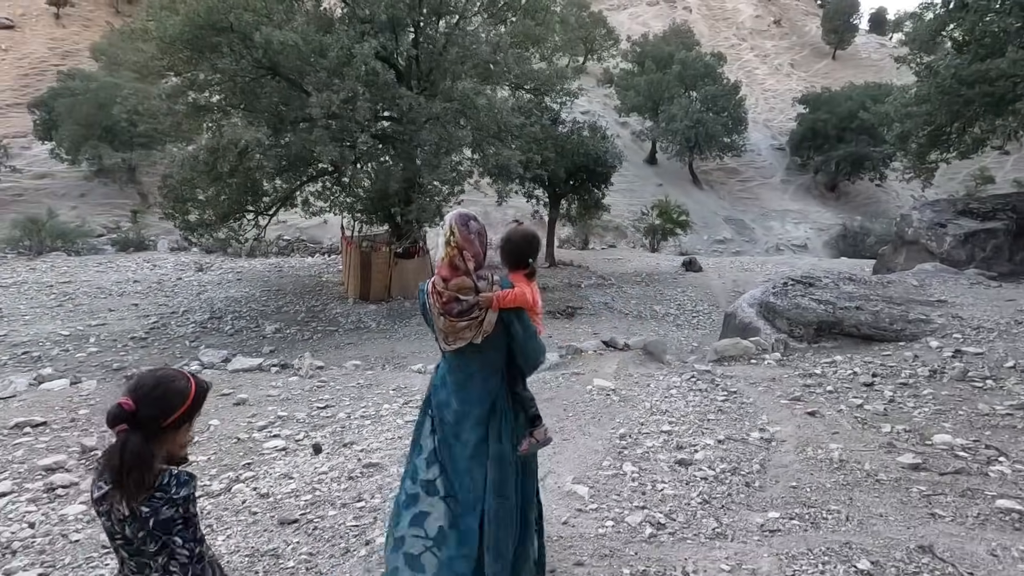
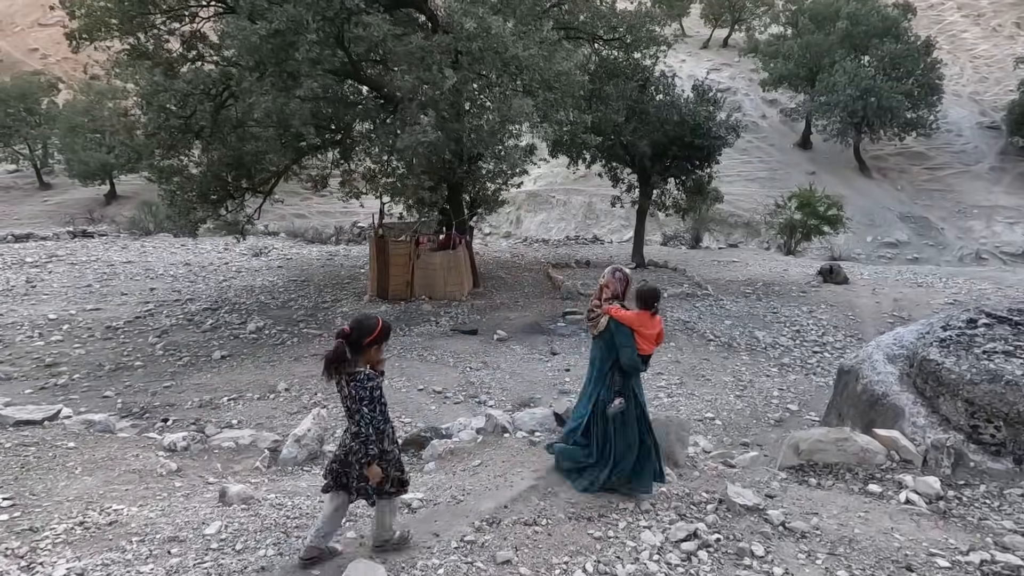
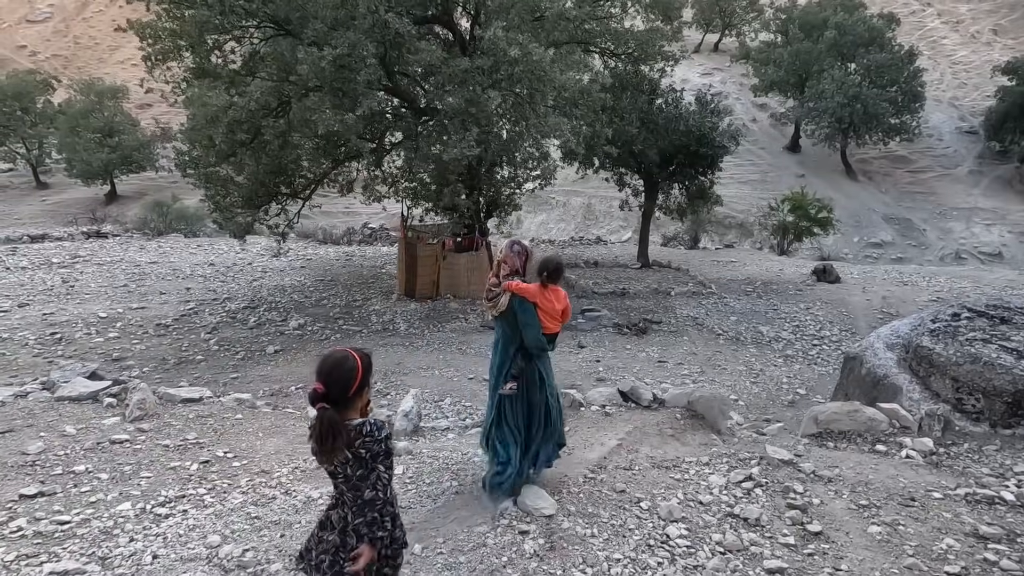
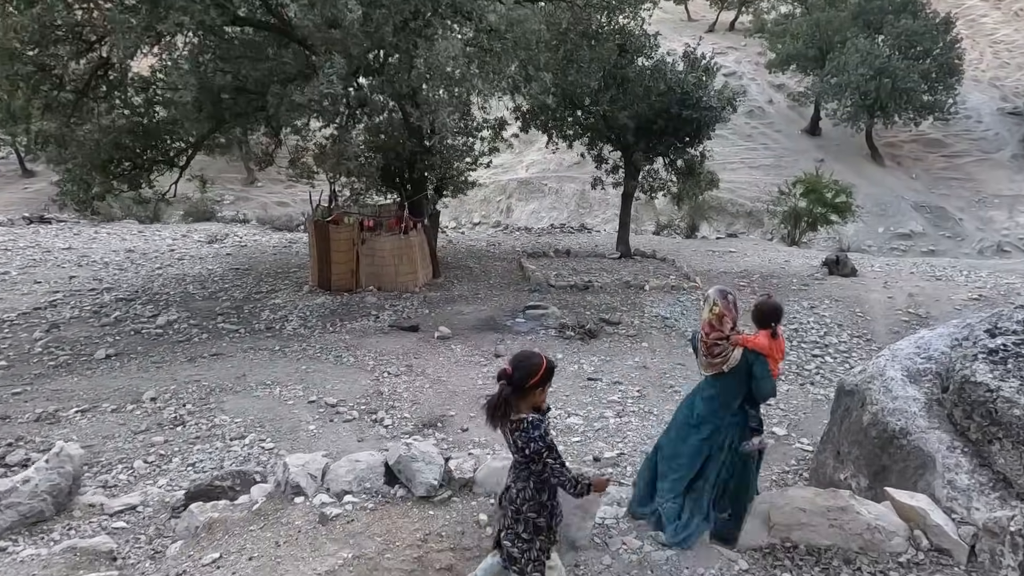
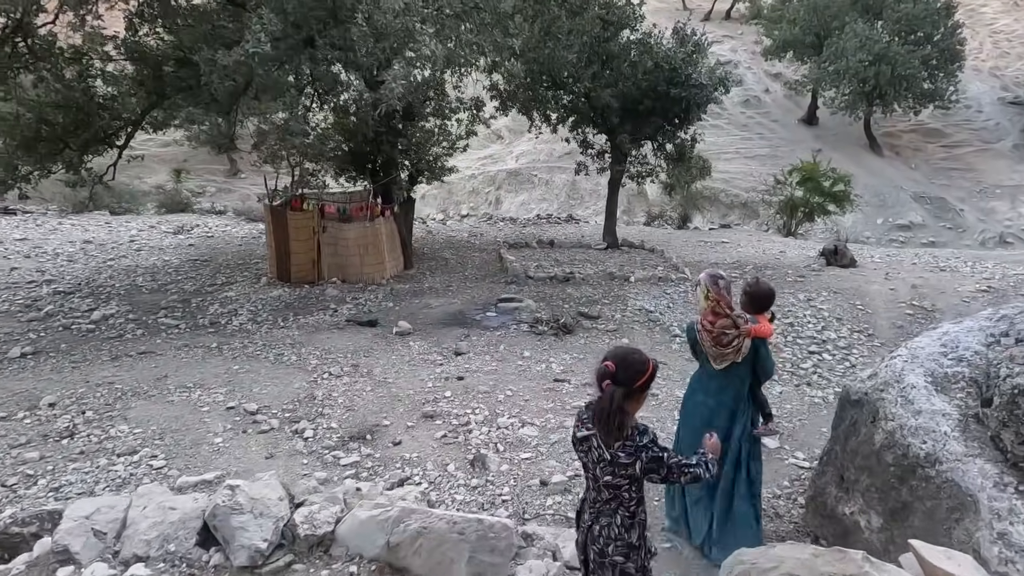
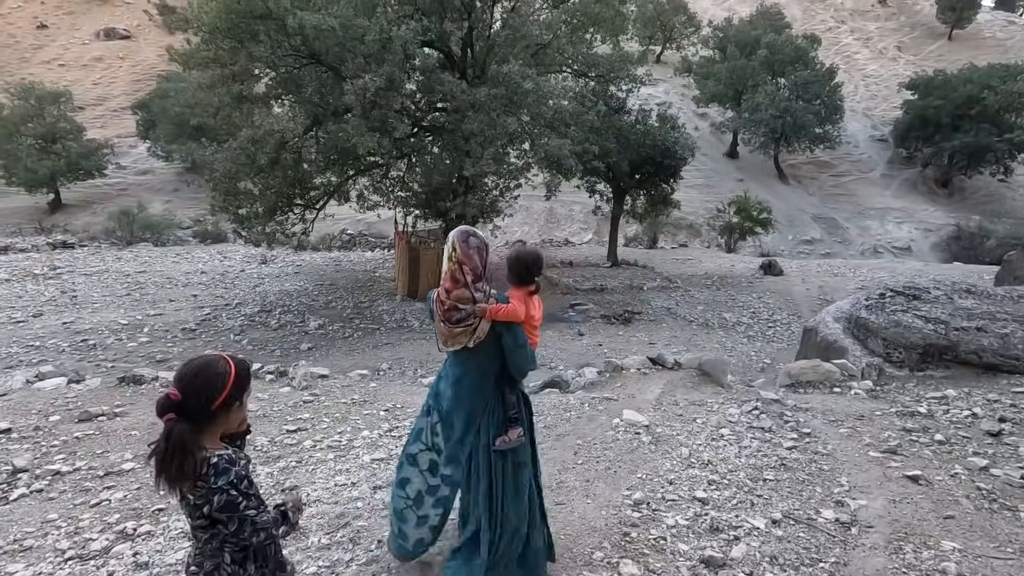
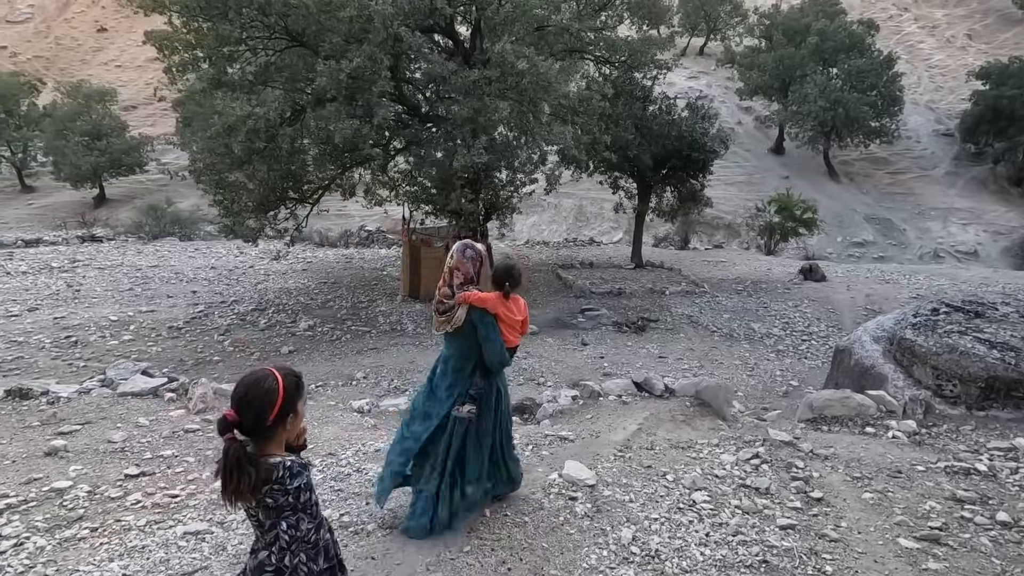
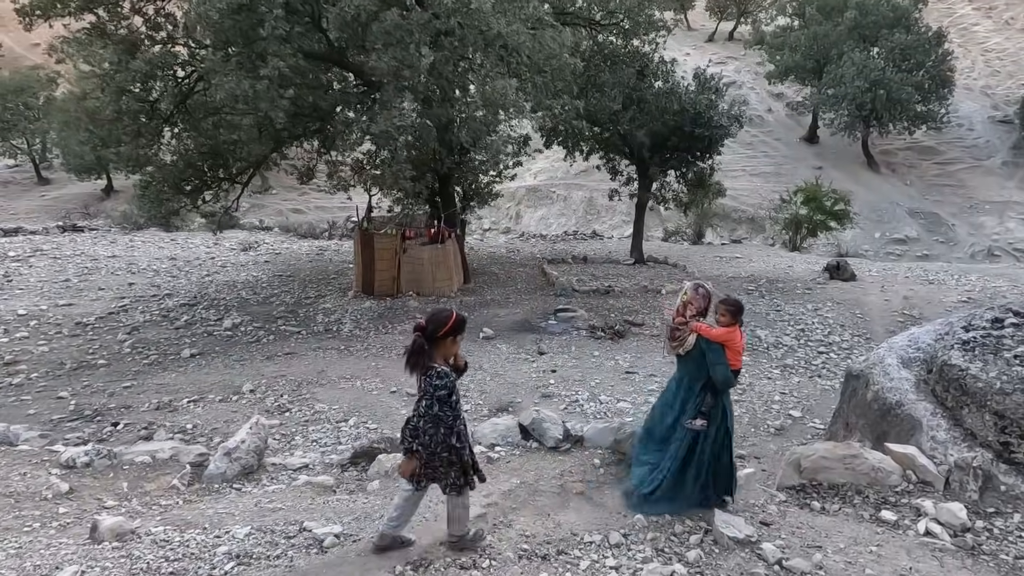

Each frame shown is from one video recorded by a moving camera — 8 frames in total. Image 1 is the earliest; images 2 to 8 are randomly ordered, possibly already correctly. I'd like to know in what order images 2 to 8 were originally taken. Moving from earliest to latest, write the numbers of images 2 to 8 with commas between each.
6, 7, 3, 2, 8, 4, 5
